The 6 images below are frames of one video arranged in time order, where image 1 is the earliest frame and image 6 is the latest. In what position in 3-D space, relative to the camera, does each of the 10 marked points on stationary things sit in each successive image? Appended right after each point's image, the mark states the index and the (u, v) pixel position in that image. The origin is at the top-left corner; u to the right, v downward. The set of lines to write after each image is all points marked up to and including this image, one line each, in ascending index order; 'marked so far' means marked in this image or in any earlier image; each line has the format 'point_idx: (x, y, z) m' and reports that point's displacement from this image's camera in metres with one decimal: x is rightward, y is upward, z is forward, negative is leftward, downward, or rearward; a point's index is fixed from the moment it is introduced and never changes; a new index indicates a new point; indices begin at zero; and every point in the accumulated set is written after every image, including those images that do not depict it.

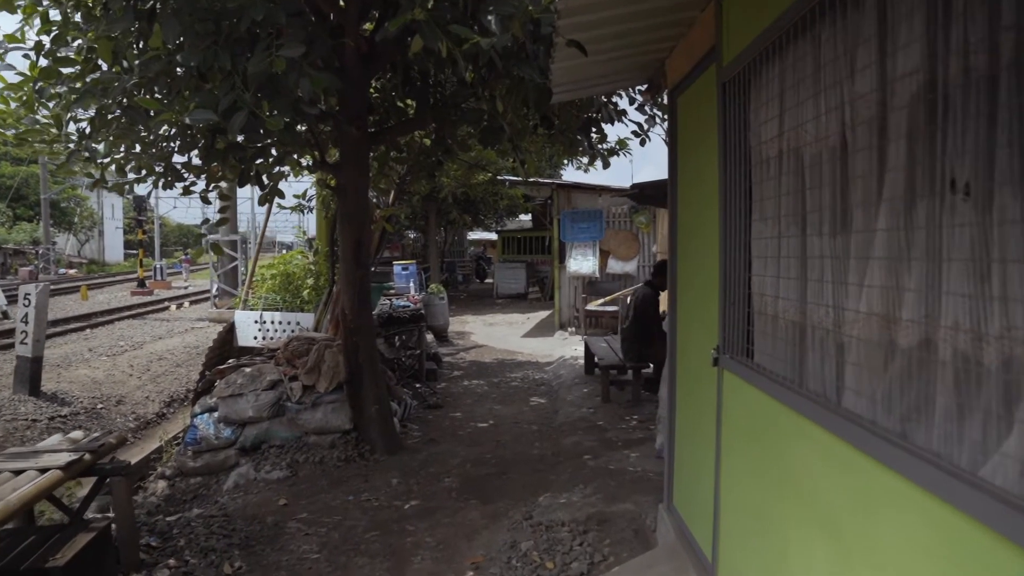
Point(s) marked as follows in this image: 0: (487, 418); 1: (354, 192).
0: (-0.3, -1.3, +7.1) m
1: (-1.2, +0.7, +5.3) m
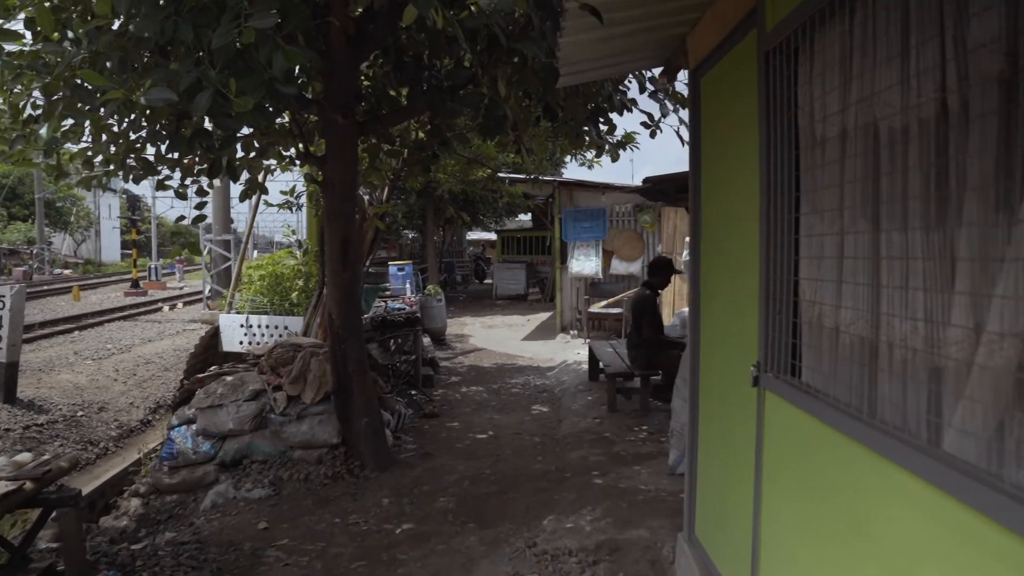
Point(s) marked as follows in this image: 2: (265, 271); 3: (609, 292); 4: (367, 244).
0: (-0.3, -1.4, +6.7) m
1: (-1.2, +0.7, +4.9) m
2: (-2.8, +0.2, +8.0) m
3: (+1.6, -0.1, +11.6) m
4: (-1.4, +0.4, +6.6) m
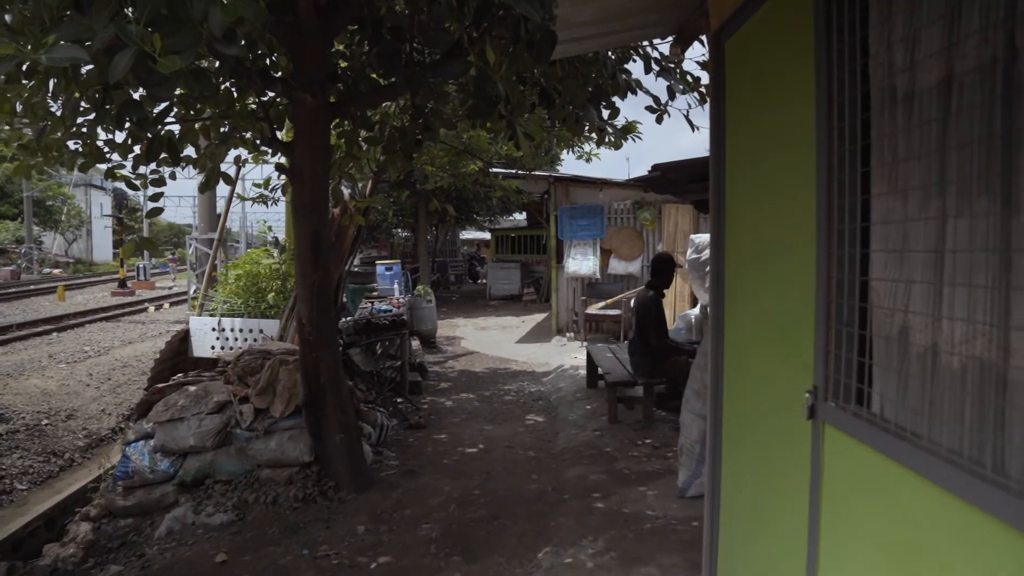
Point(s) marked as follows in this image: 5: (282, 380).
0: (-0.3, -1.4, +6.1) m
1: (-1.3, +0.7, +4.4) m
2: (-2.8, +0.2, +7.4) m
3: (+1.5, -0.1, +11.1) m
4: (-1.4, +0.4, +6.1) m
5: (-1.6, -0.7, +4.9) m
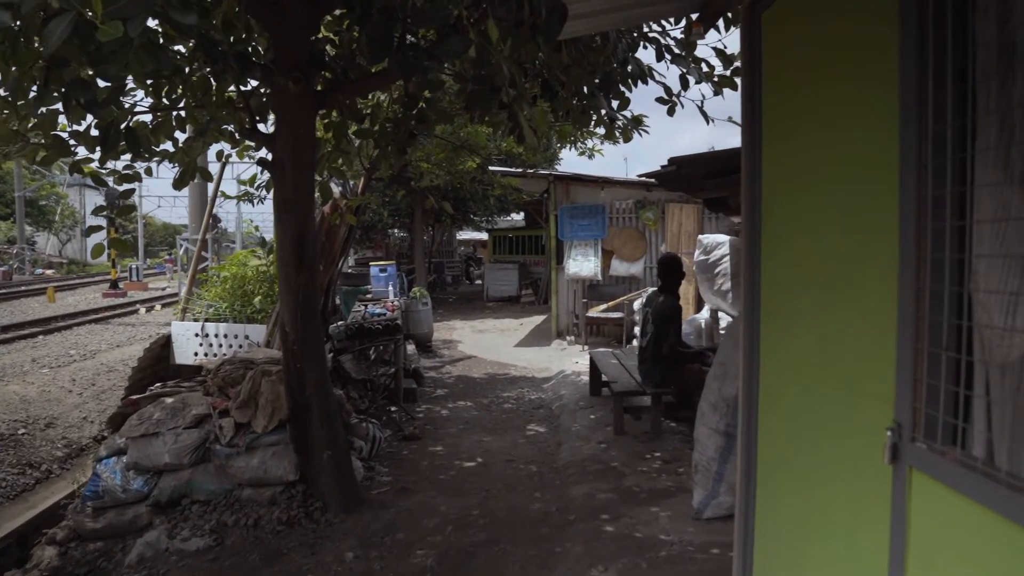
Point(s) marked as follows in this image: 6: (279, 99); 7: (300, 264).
0: (-0.3, -1.4, +5.8) m
1: (-1.3, +0.7, +4.0) m
2: (-2.9, +0.1, +7.0) m
3: (+1.5, -0.1, +10.8) m
4: (-1.4, +0.4, +5.7) m
5: (-1.6, -0.7, +4.6) m
6: (-1.3, +1.1, +3.9) m
7: (-1.3, +0.1, +4.1) m
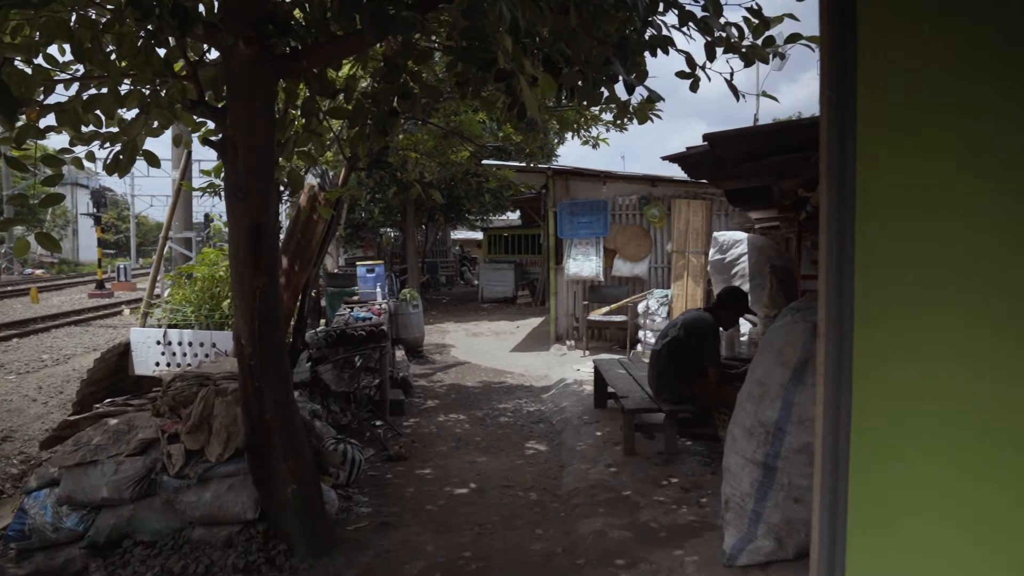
0: (-0.3, -1.4, +5.1) m
1: (-1.3, +0.7, +3.4) m
2: (-2.9, +0.1, +6.4) m
3: (+1.4, -0.1, +10.1) m
4: (-1.4, +0.4, +5.1) m
5: (-1.6, -0.7, +3.9) m
6: (-1.3, +1.1, +3.3) m
7: (-1.3, +0.1, +3.5) m
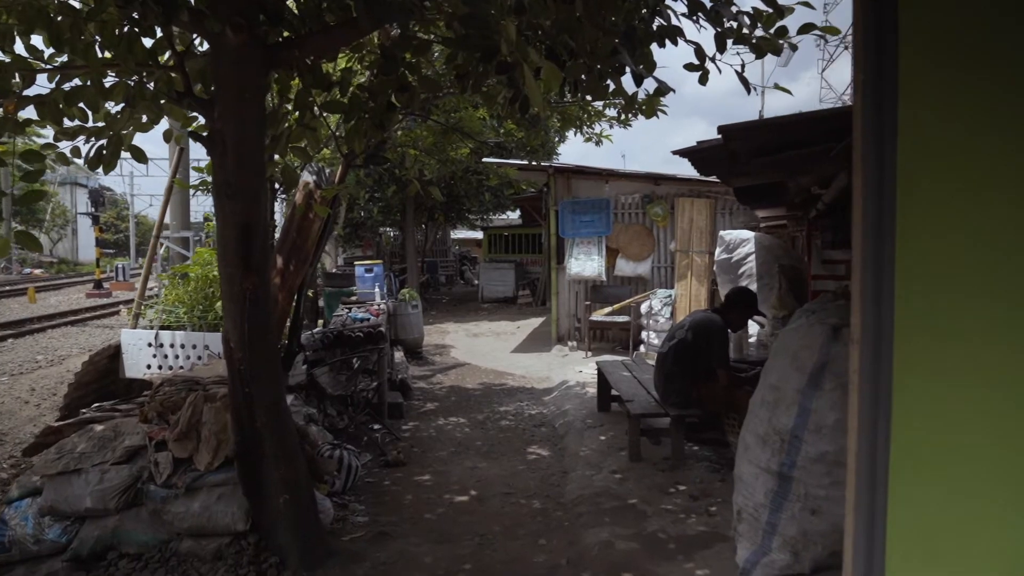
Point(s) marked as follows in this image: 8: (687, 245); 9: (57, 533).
0: (-0.3, -1.4, +5.0) m
1: (-1.3, +0.7, +3.2) m
2: (-2.9, +0.1, +6.2) m
3: (+1.4, -0.1, +10.0) m
4: (-1.4, +0.4, +4.9) m
5: (-1.6, -0.7, +3.8) m
6: (-1.3, +1.0, +3.1) m
7: (-1.3, +0.1, +3.3) m
8: (+2.4, +0.6, +9.5) m
9: (-2.4, -1.3, +3.6) m
